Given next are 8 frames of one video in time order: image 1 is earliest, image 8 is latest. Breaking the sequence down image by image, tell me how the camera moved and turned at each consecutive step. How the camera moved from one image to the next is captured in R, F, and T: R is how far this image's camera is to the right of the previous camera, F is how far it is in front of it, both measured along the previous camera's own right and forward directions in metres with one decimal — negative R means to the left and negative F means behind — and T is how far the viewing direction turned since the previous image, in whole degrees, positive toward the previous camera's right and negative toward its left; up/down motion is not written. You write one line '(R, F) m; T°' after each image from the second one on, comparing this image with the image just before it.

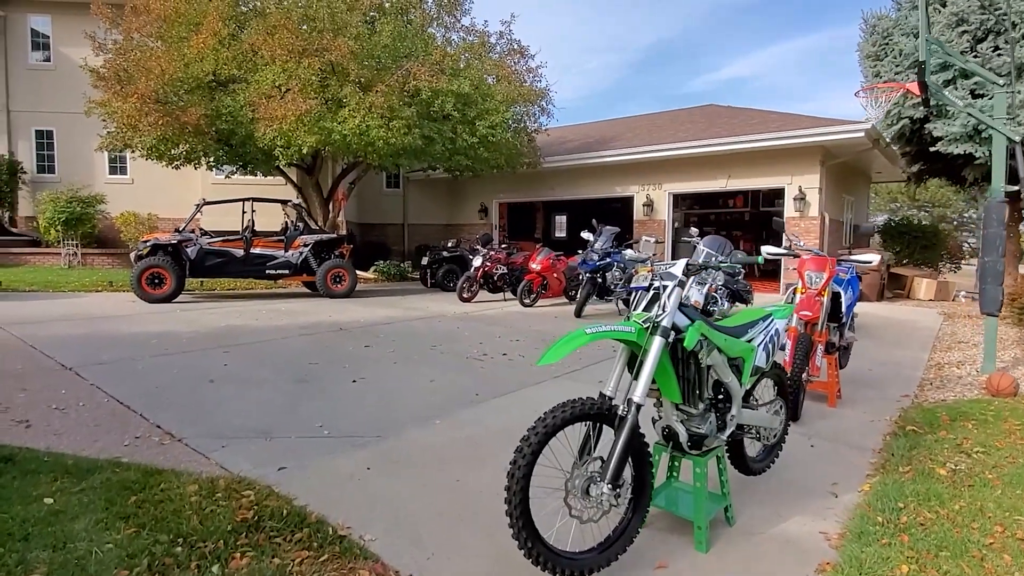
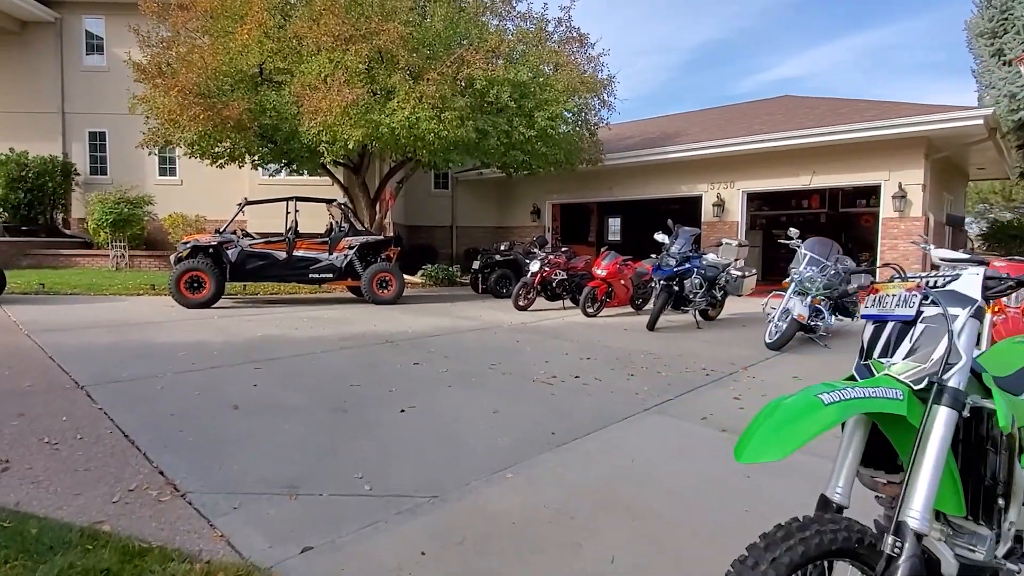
(-0.3, +1.0) m; -4°
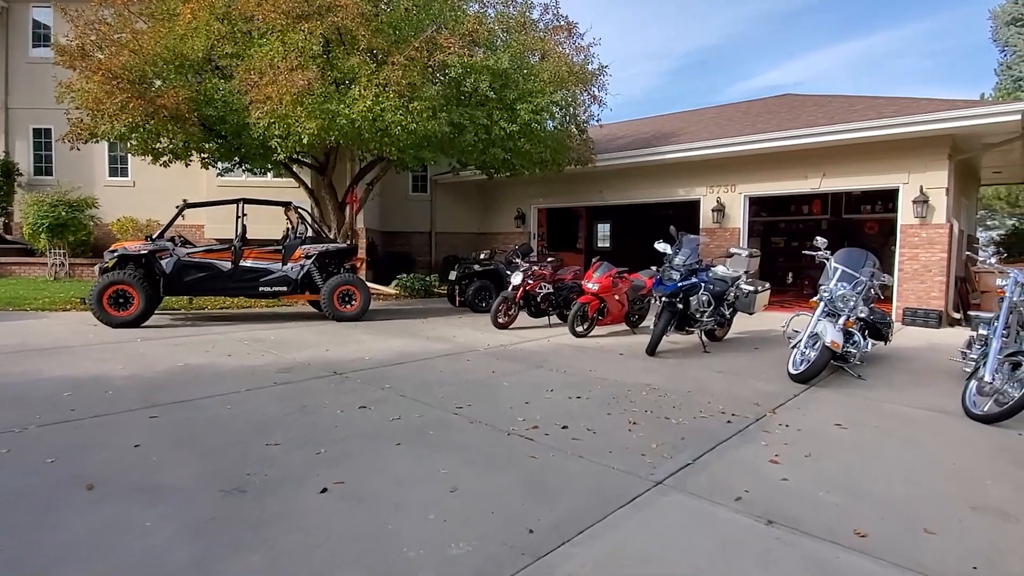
(+0.1, +1.2) m; +1°
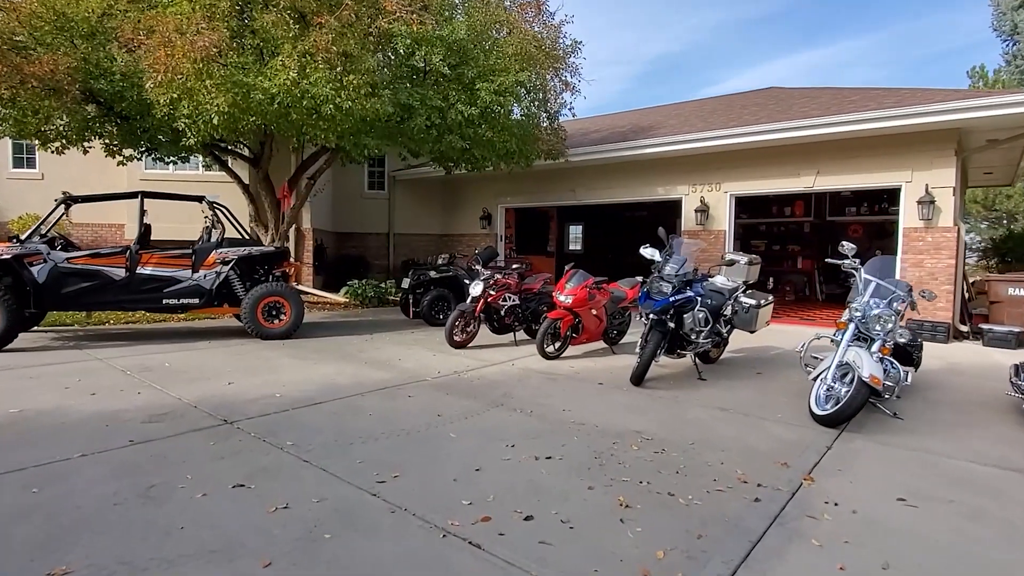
(+0.2, +1.4) m; +3°
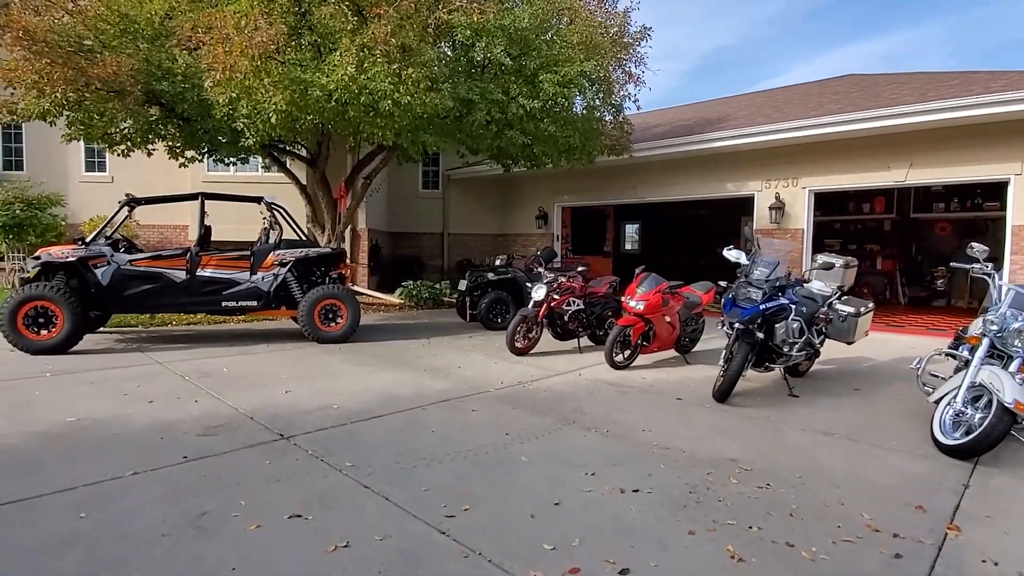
(-0.2, +0.4) m; -5°
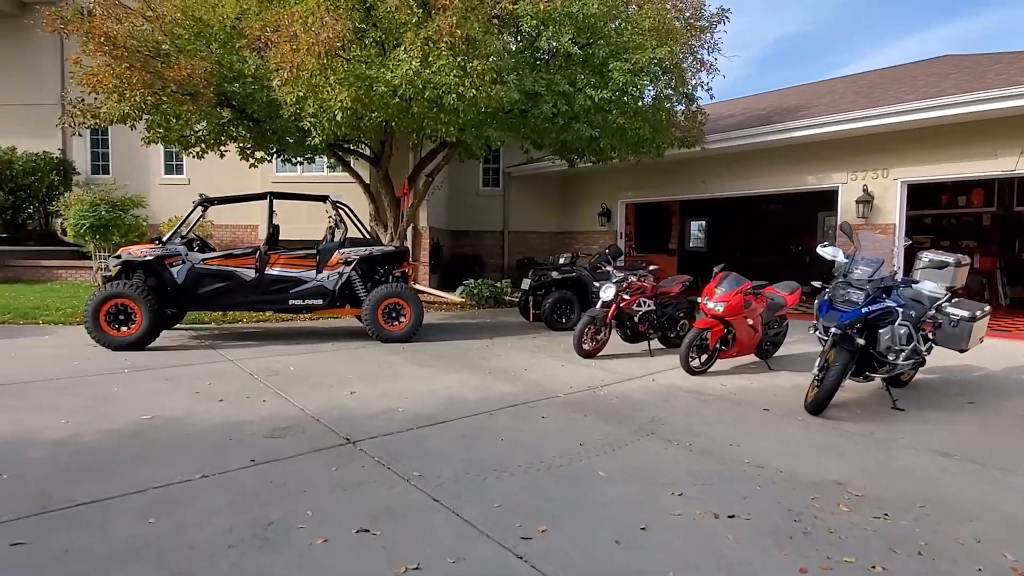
(-0.1, +0.3) m; -6°
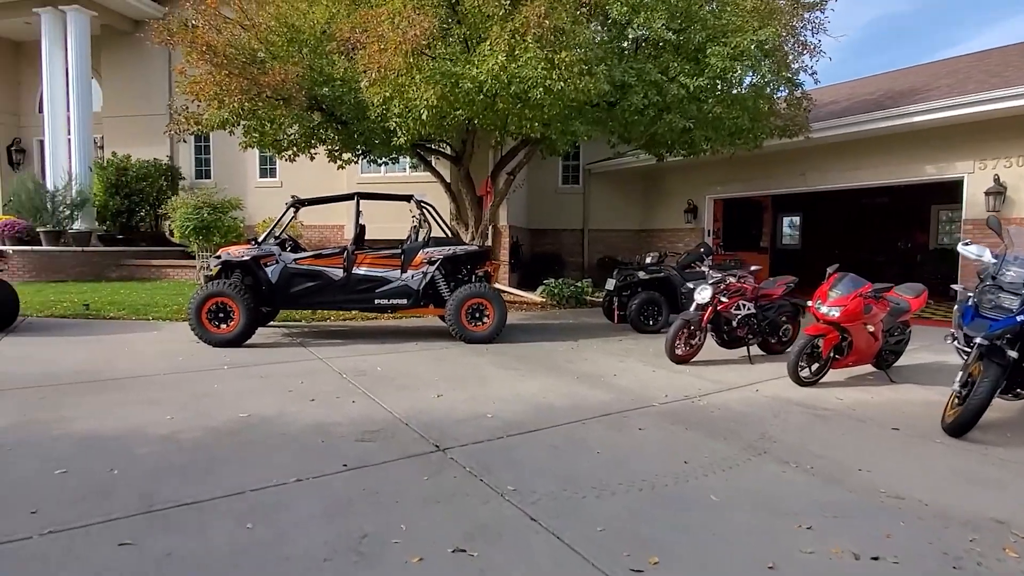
(-0.2, +0.2) m; -7°
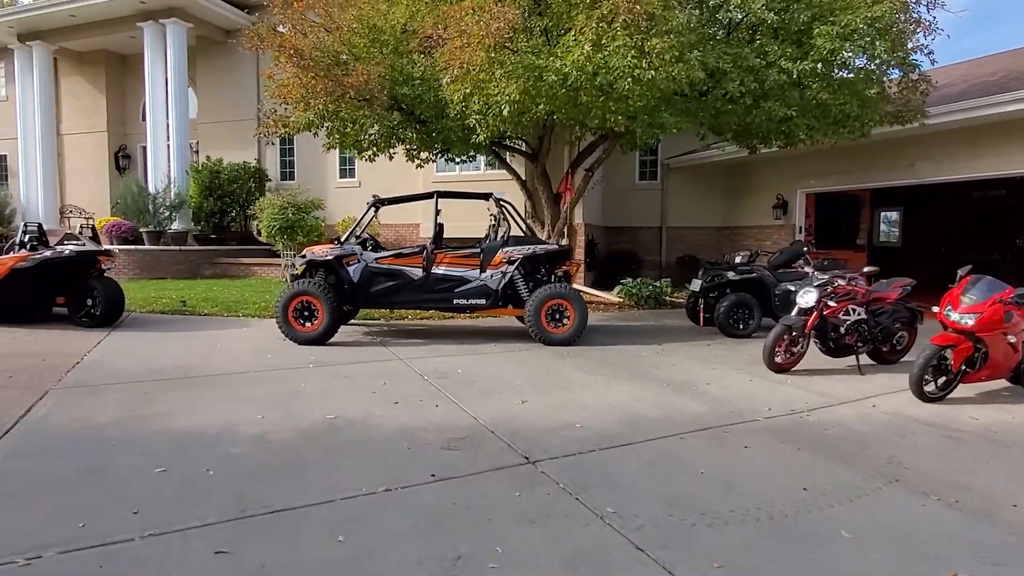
(-0.2, +0.2) m; -7°
